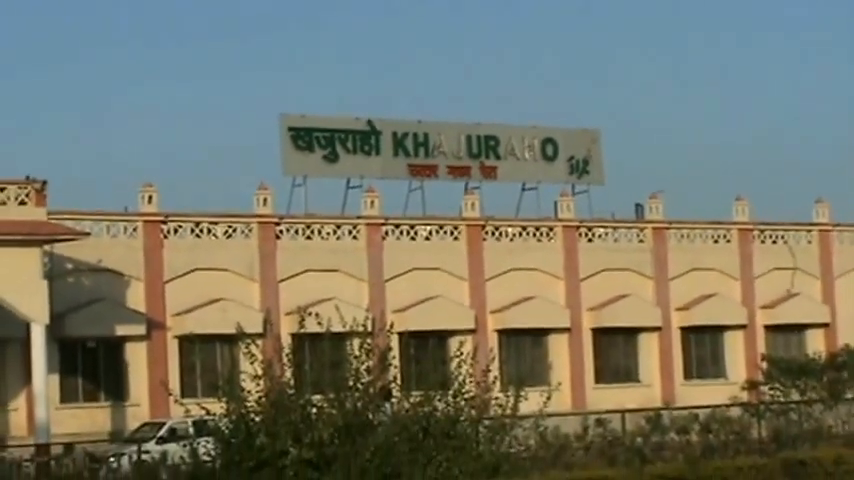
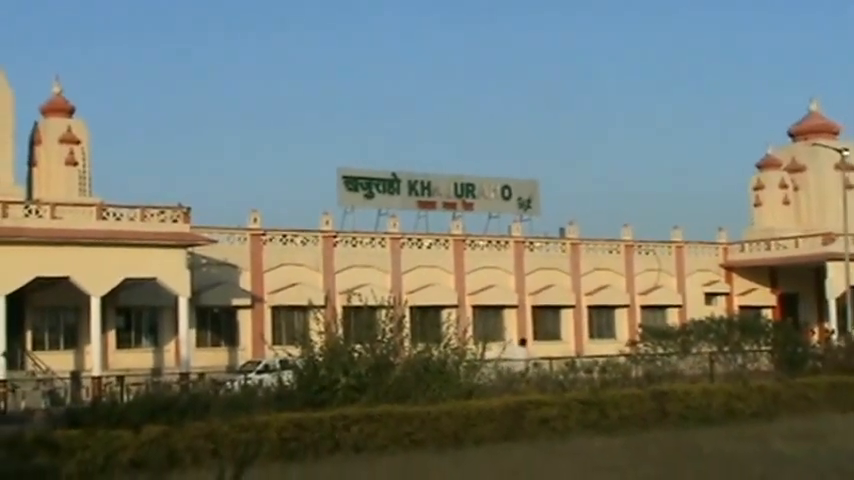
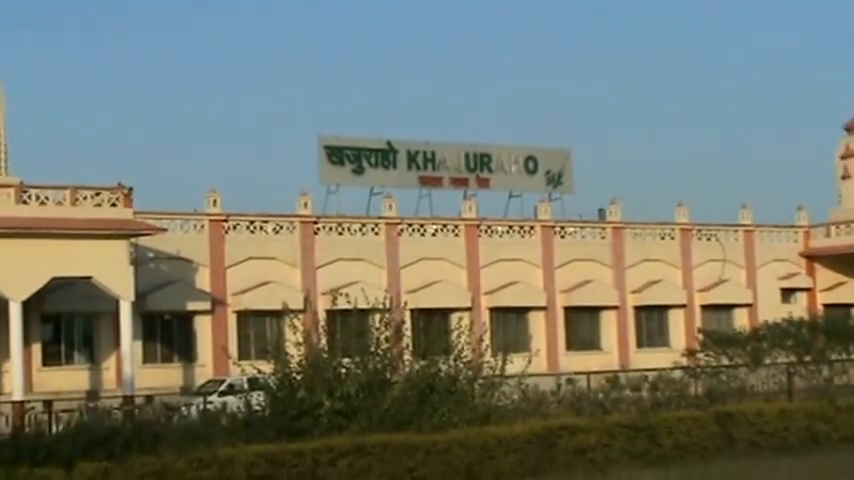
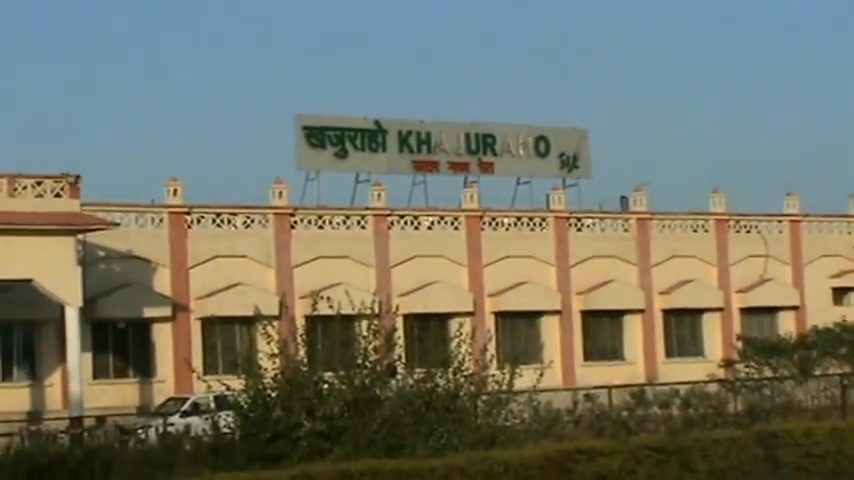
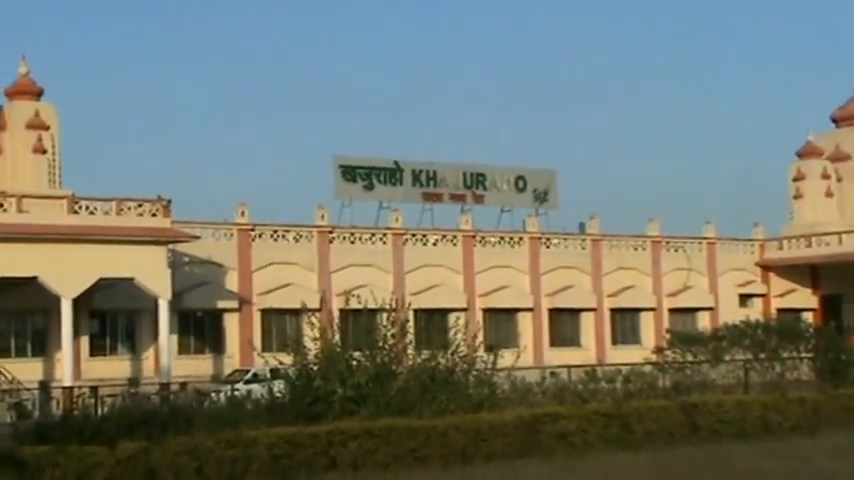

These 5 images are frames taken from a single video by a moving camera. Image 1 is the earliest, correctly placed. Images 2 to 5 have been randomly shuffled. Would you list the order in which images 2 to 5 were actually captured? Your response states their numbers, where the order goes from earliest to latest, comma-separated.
4, 3, 5, 2
